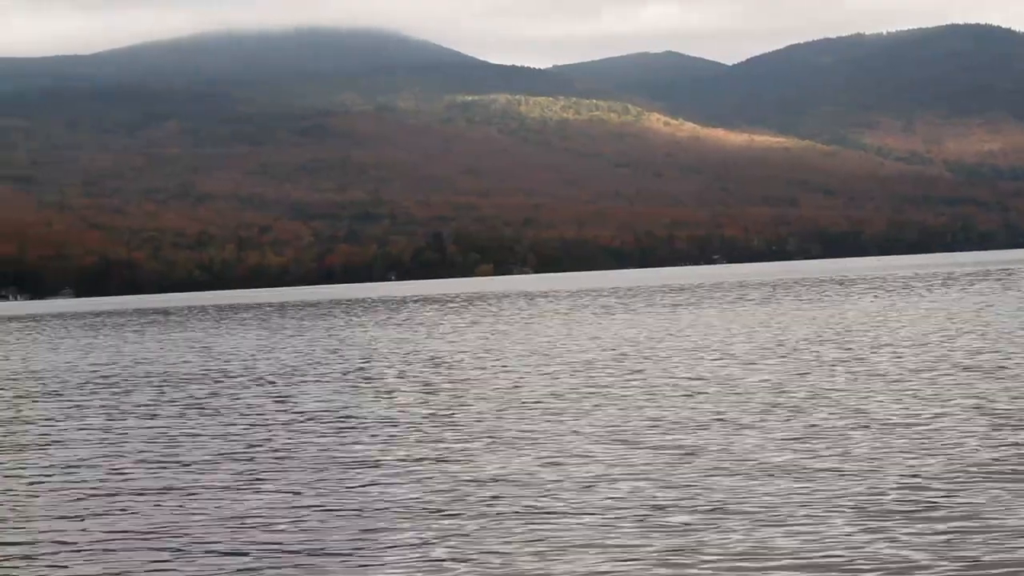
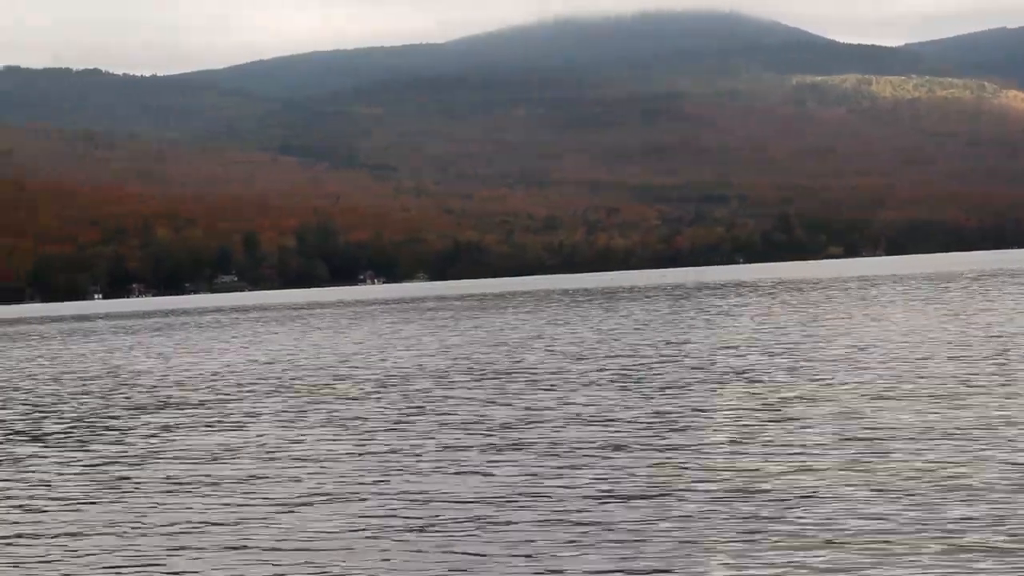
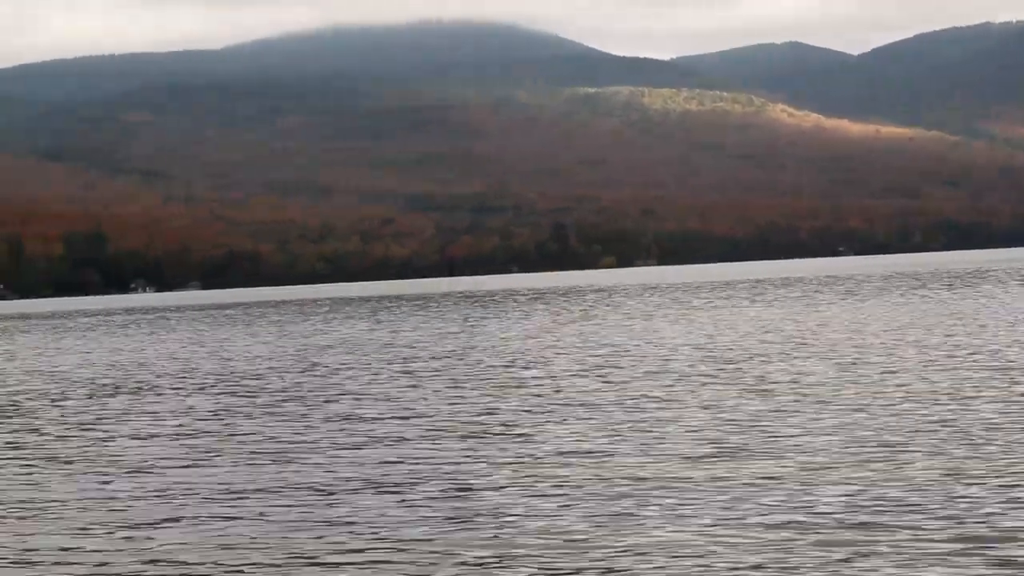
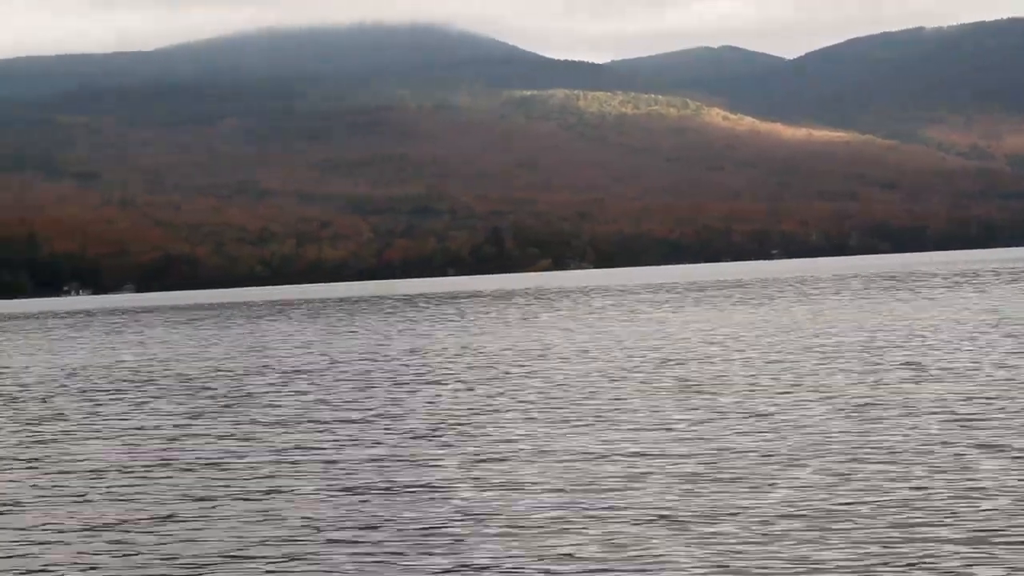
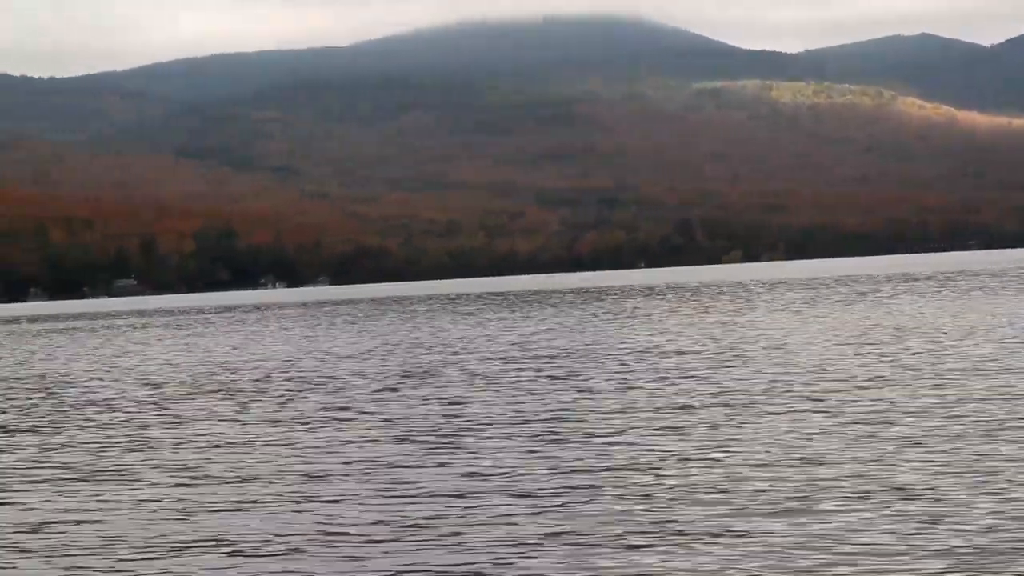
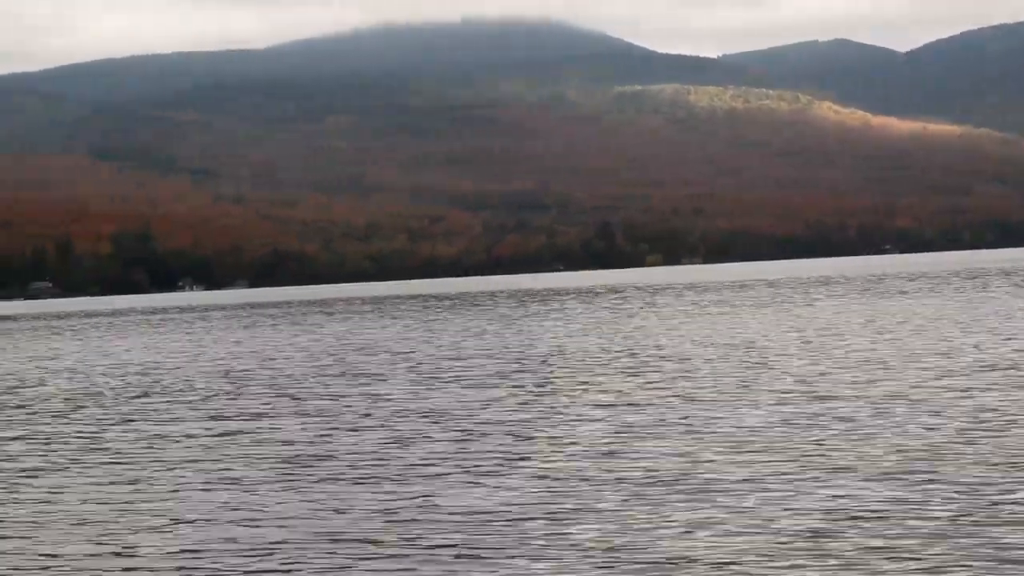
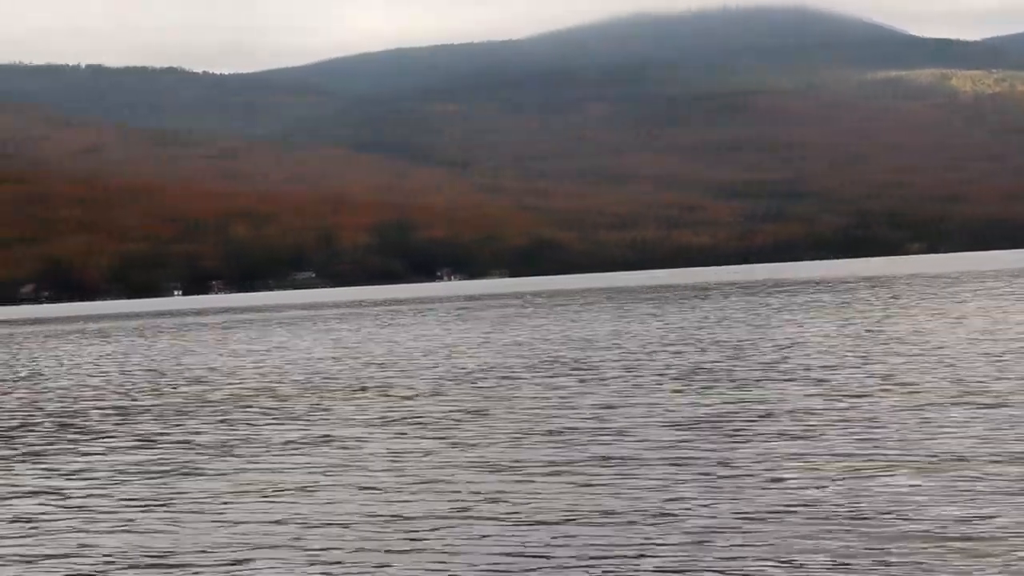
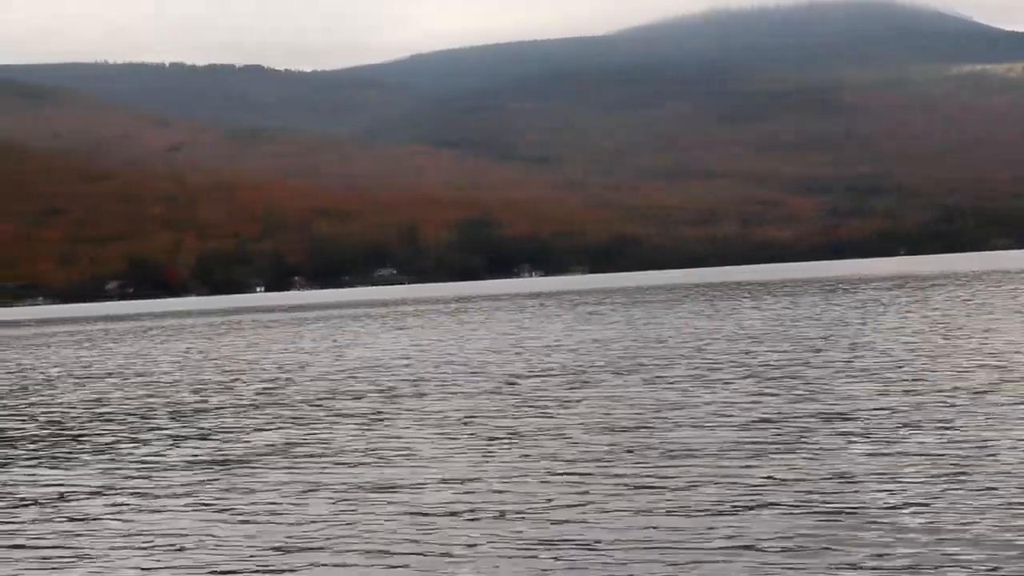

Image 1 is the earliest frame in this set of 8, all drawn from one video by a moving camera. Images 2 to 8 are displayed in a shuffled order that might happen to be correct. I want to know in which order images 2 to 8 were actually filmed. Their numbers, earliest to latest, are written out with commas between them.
4, 3, 6, 5, 2, 7, 8
